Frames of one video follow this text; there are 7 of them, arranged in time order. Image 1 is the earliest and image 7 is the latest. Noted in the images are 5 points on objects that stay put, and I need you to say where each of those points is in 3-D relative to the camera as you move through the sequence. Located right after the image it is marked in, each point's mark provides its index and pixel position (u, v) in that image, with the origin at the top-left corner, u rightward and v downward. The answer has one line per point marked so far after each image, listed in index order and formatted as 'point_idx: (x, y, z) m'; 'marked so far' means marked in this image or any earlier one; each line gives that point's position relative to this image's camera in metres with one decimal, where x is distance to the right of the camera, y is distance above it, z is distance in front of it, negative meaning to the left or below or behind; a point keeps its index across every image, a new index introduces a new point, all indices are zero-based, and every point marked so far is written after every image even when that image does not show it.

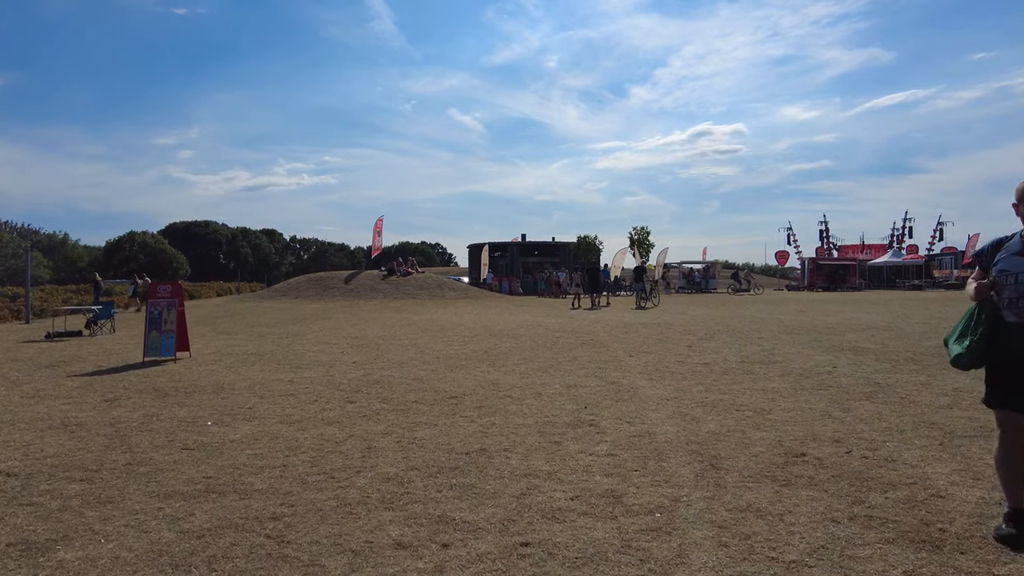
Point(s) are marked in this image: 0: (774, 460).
0: (+2.0, -1.3, +5.0) m
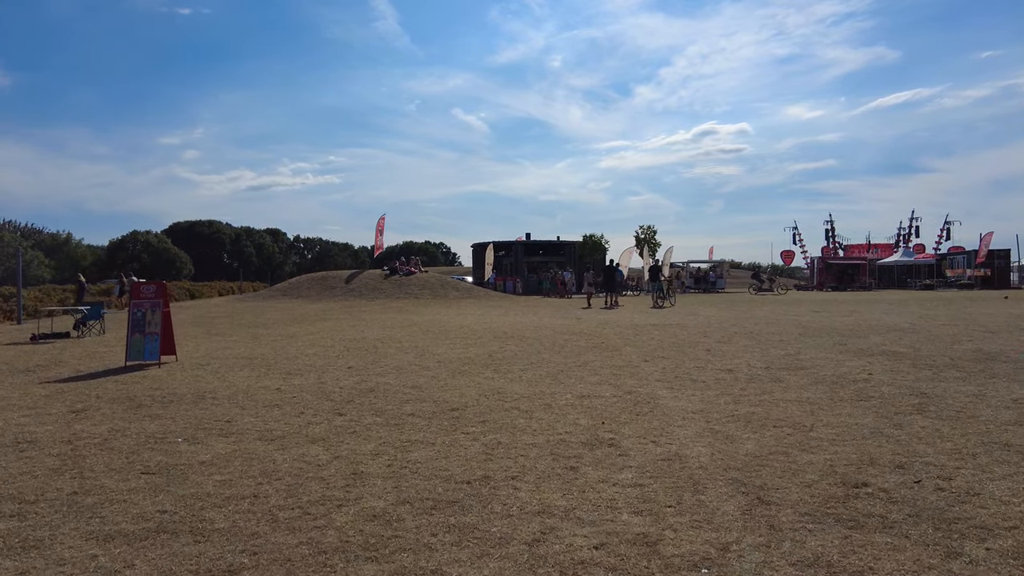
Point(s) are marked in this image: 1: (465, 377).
0: (+2.1, -1.3, +4.3) m
1: (-0.7, -1.3, +9.5) m
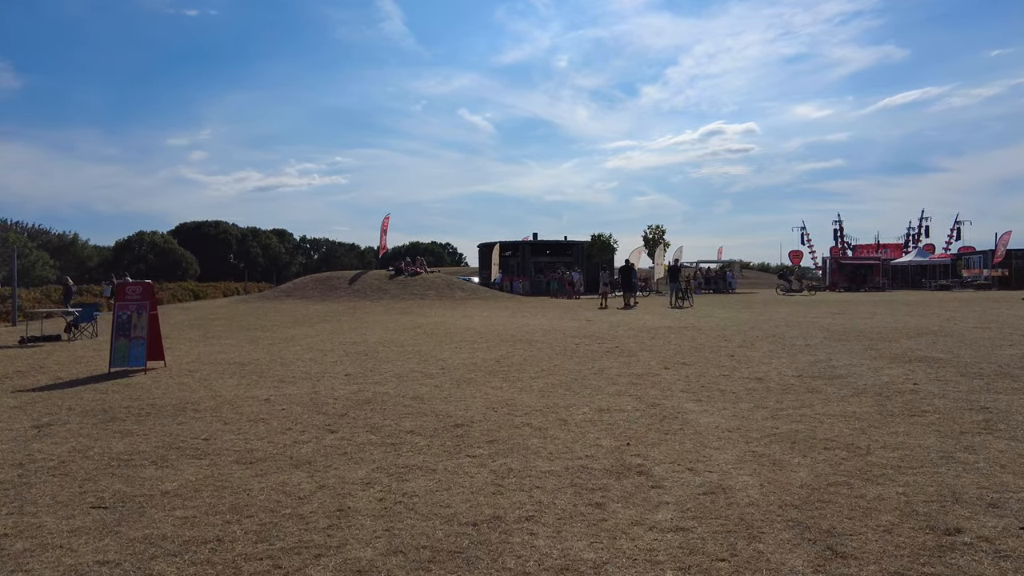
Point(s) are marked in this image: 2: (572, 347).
0: (+2.1, -1.3, +3.5) m
1: (-0.5, -1.3, +8.8) m
2: (+1.2, -1.2, +13.0) m
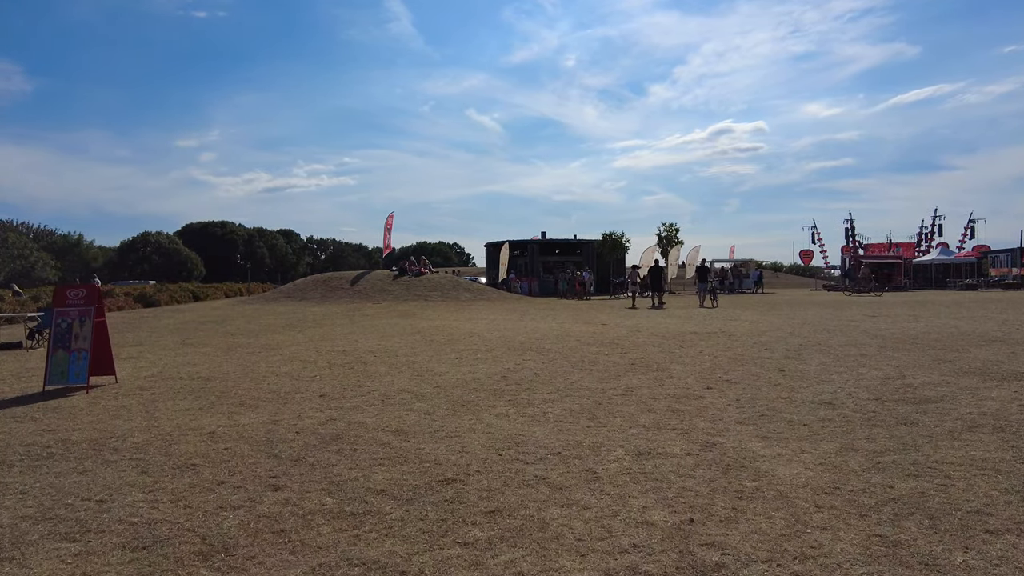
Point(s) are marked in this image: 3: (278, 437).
0: (+2.2, -1.3, +1.7) m
1: (-0.4, -1.3, +7.0) m
2: (+1.3, -1.2, +11.2) m
3: (-2.2, -1.4, +6.2) m
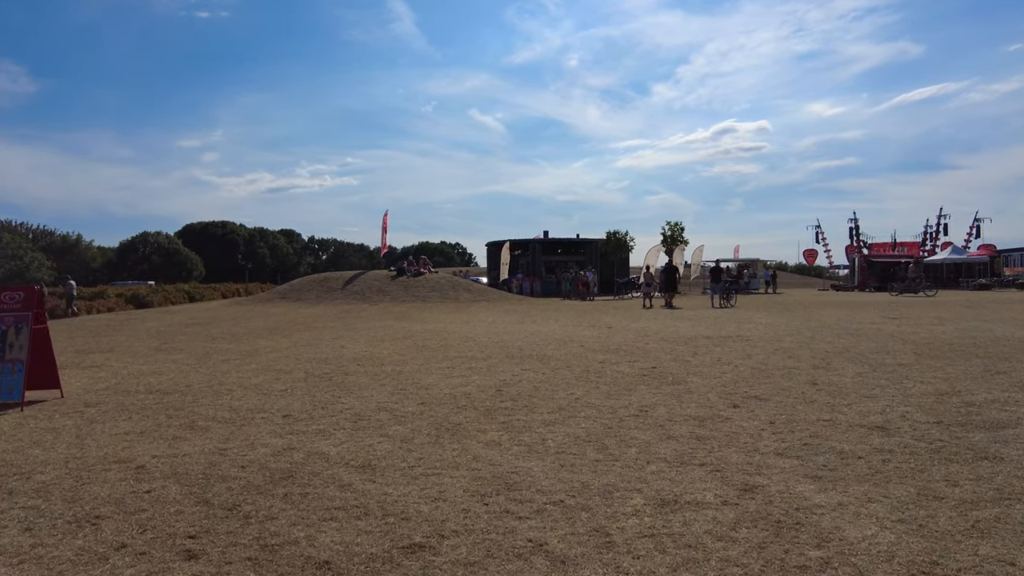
0: (+2.1, -1.4, +0.6) m
1: (-0.5, -1.4, +5.9) m
2: (+1.3, -1.2, +10.1) m
3: (-2.3, -1.4, +5.1) m
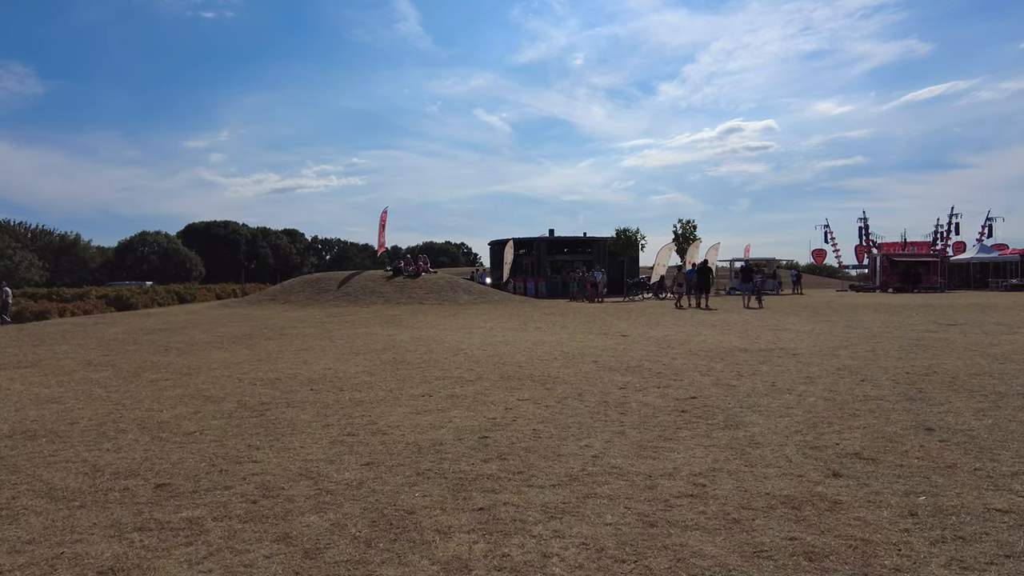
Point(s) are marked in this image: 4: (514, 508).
0: (+1.9, -1.4, -1.9) m
1: (-0.6, -1.4, +3.5) m
2: (+1.2, -1.3, +7.6) m
3: (-2.4, -1.5, +2.7) m
4: (0.0, -1.4, +4.2) m
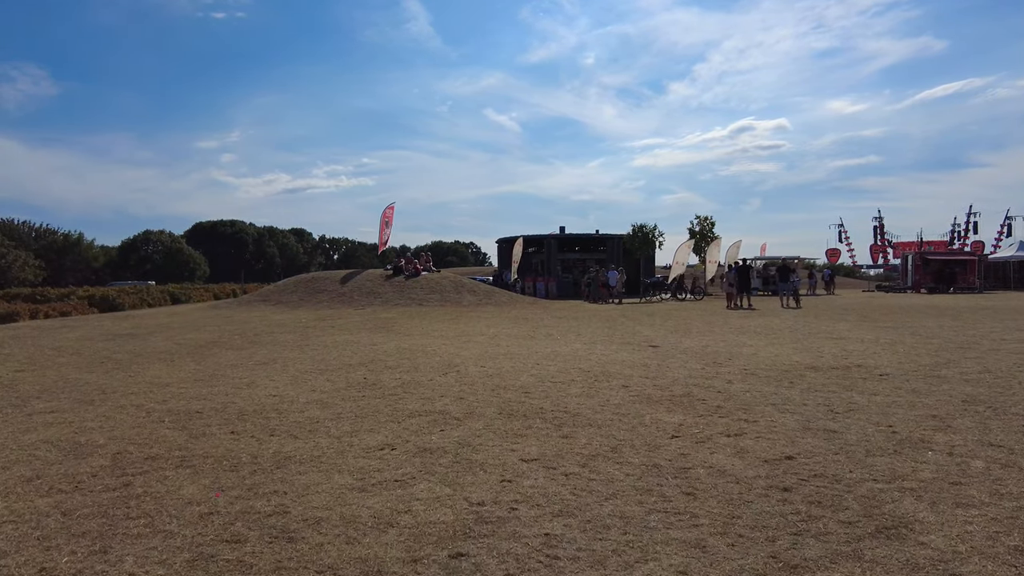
0: (+1.8, -1.4, -4.6) m
1: (-0.7, -1.4, +0.8) m
2: (+1.2, -1.3, +5.0) m
3: (-2.5, -1.5, +0.1) m
4: (0.0, -1.4, +1.6) m
